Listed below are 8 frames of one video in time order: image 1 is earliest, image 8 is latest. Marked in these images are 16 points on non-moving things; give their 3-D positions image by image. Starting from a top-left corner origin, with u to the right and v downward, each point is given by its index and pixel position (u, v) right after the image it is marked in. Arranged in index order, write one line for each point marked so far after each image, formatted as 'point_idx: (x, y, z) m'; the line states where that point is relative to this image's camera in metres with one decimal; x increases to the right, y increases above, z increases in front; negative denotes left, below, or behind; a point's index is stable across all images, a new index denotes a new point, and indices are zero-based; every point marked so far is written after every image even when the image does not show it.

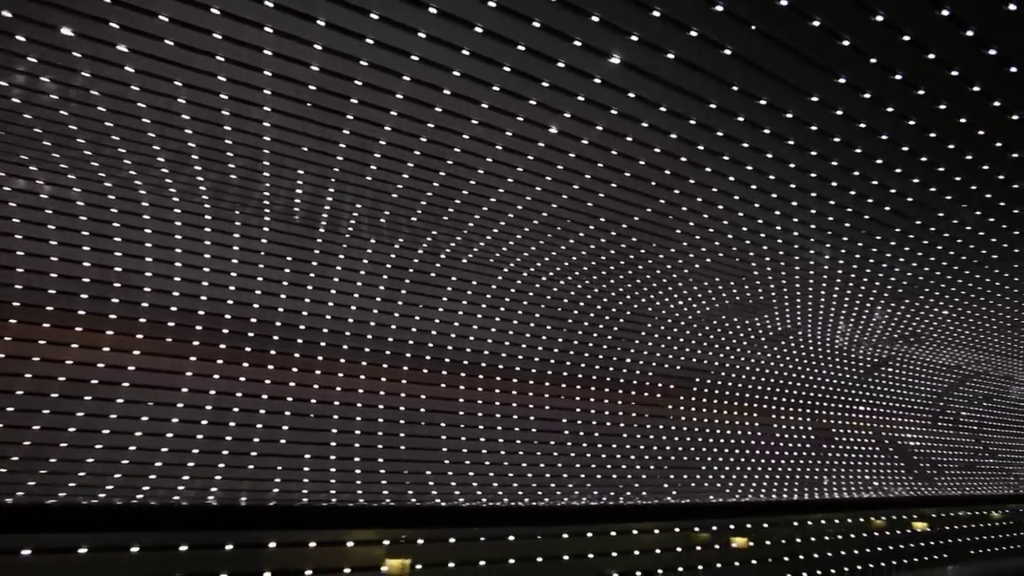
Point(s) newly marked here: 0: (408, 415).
0: (-3.0, -3.0, +11.1) m
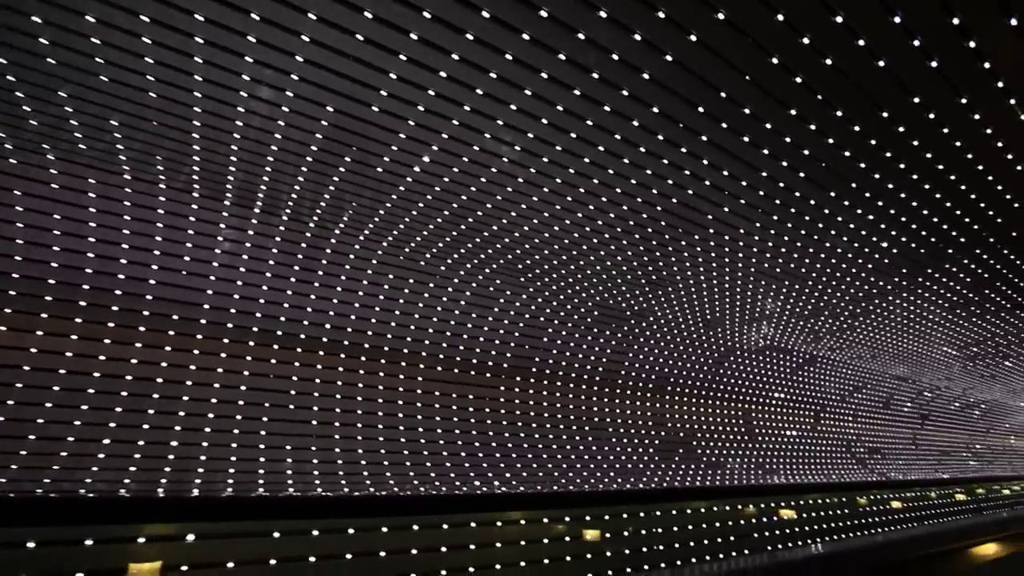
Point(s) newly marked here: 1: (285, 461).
0: (-4.2, -2.9, +11.3) m
1: (-5.4, -4.0, +10.9) m
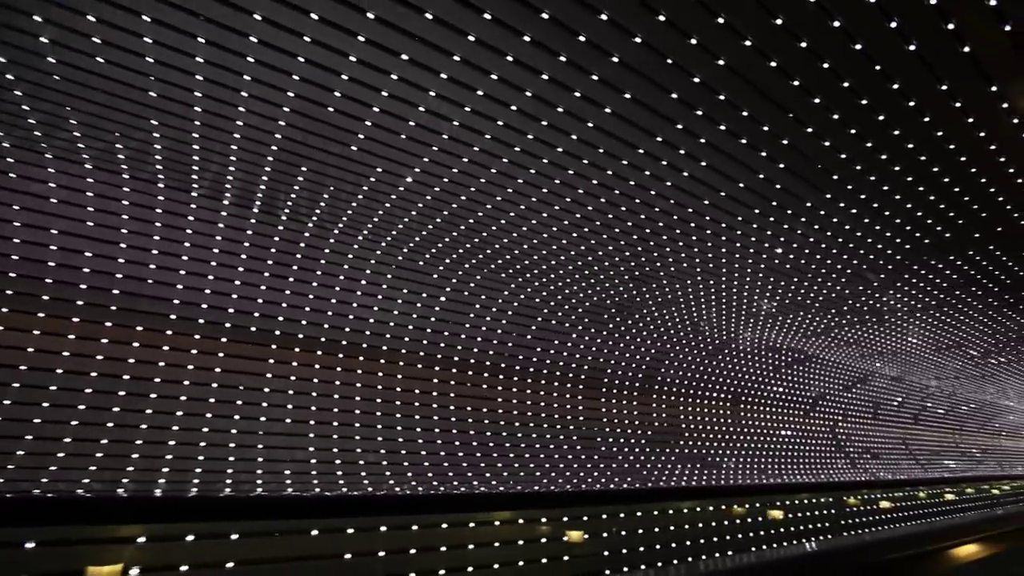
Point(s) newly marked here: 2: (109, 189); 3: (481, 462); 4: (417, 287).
0: (-3.9, -3.1, +11.7) m
1: (-5.1, -4.1, +11.3) m
2: (-7.7, +1.7, +8.6) m
3: (-0.9, -5.4, +13.5) m
4: (-2.4, 0.0, +11.2) m
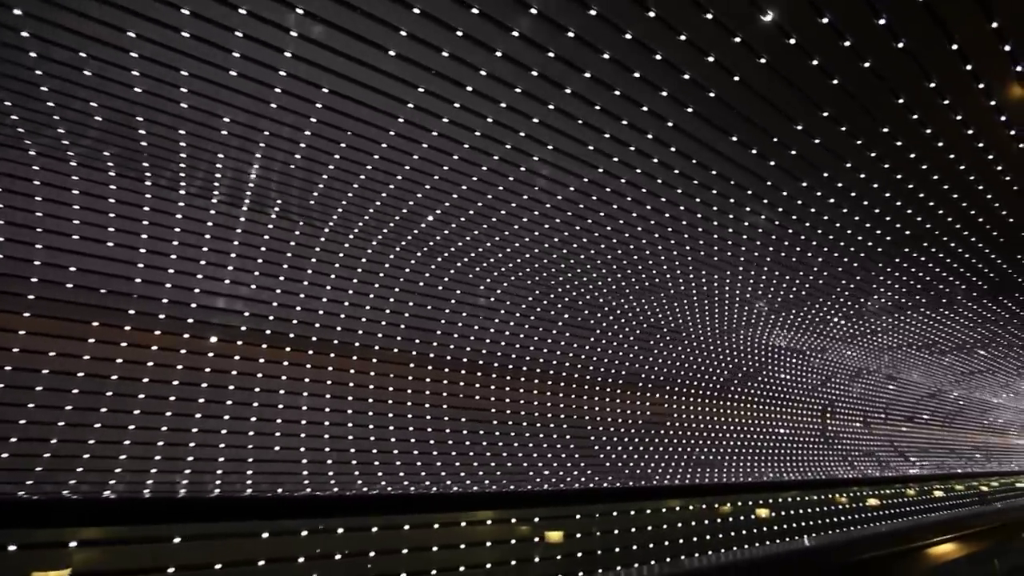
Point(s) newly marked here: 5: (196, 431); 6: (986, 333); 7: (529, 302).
0: (-4.4, -2.9, +11.3) m
1: (-5.6, -4.0, +10.9) m
2: (-8.1, +1.9, +8.1) m
3: (-1.5, -5.2, +13.1) m
4: (-2.9, +0.1, +10.8) m
5: (-7.0, -3.2, +10.1) m
6: (+20.2, -1.9, +19.3) m
7: (+0.5, -0.4, +12.3) m
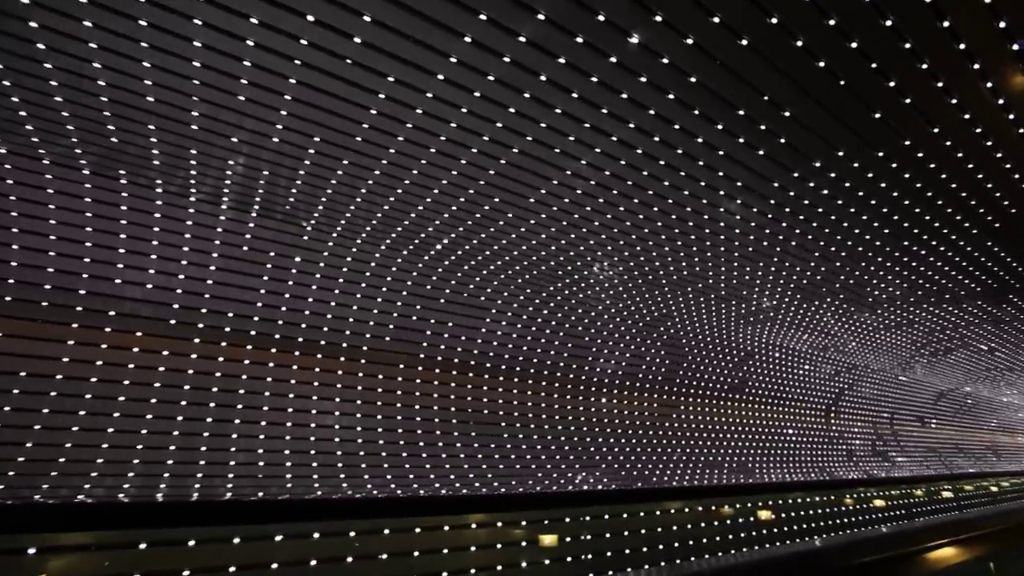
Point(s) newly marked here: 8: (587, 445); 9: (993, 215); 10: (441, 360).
0: (-3.9, -3.1, +11.7) m
1: (-5.1, -4.2, +11.3) m
2: (-7.7, +1.6, +8.6) m
3: (-0.9, -5.4, +13.5) m
4: (-2.4, -0.1, +11.2) m
5: (-6.5, -3.5, +10.6) m
6: (+20.8, -1.8, +19.4) m
7: (+1.0, -0.6, +12.7) m
8: (+2.5, -5.2, +15.0) m
9: (+12.0, +1.8, +11.3) m
10: (-2.0, -2.0, +12.5) m
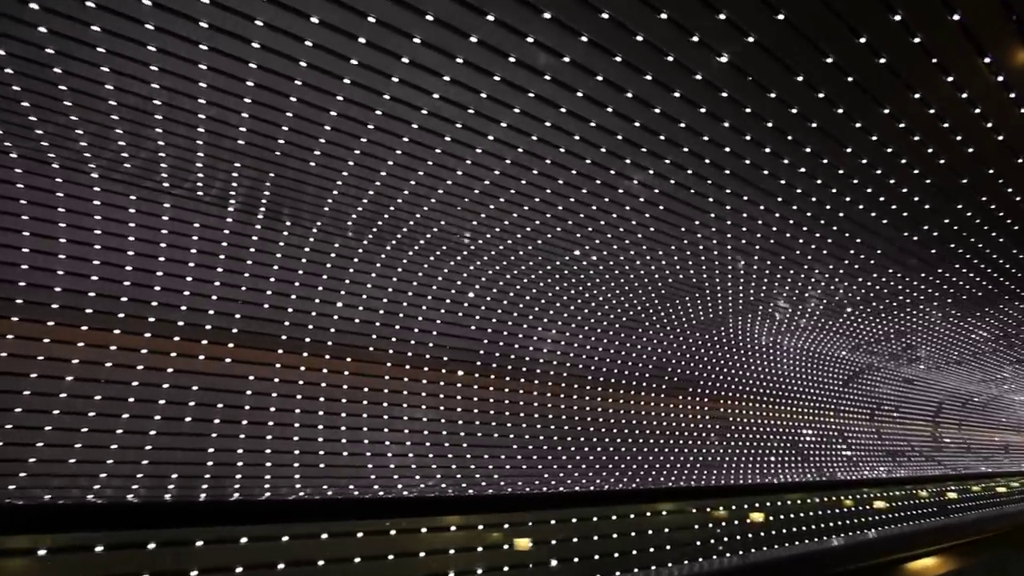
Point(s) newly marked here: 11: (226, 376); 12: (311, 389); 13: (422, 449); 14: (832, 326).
0: (-4.4, -2.9, +11.1) m
1: (-5.6, -4.0, +10.7) m
2: (-8.2, +1.9, +8.0) m
3: (-1.4, -5.2, +12.9) m
4: (-2.9, +0.2, +10.6) m
5: (-7.1, -3.2, +9.9) m
6: (+20.3, -1.6, +18.8) m
7: (+0.4, -0.3, +12.0) m
8: (+1.9, -5.0, +14.4) m
9: (+11.5, +2.0, +10.7) m
10: (-2.5, -1.8, +11.8) m
11: (-6.3, -2.0, +10.1) m
12: (-4.8, -2.5, +10.9) m
13: (-2.3, -4.4, +12.3) m
14: (+11.9, -1.4, +16.8) m
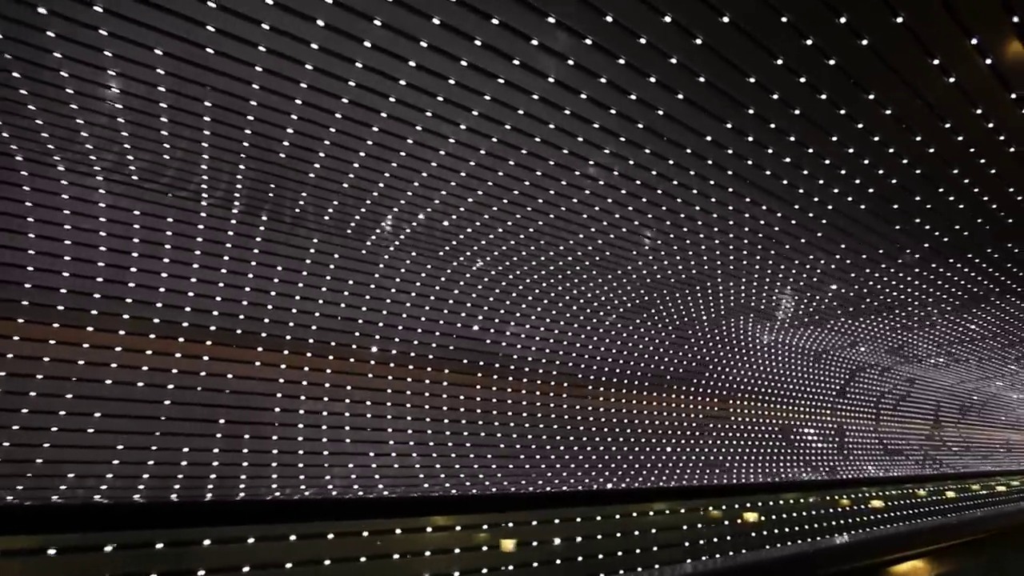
0: (-4.1, -3.0, +11.5) m
1: (-5.3, -4.1, +11.1) m
2: (-7.9, +1.8, +8.3) m
3: (-1.1, -5.3, +13.2) m
4: (-2.6, 0.0, +10.9) m
5: (-6.7, -3.4, +10.3) m
6: (+20.7, -1.7, +19.1) m
7: (+0.8, -0.4, +12.4) m
8: (+2.3, -5.1, +14.7) m
9: (+11.8, +1.9, +11.0) m
10: (-2.2, -1.9, +12.2) m
11: (-6.0, -2.1, +10.5) m
12: (-4.4, -2.6, +11.3) m
13: (-1.9, -4.5, +12.7) m
14: (+12.3, -1.4, +17.1) m
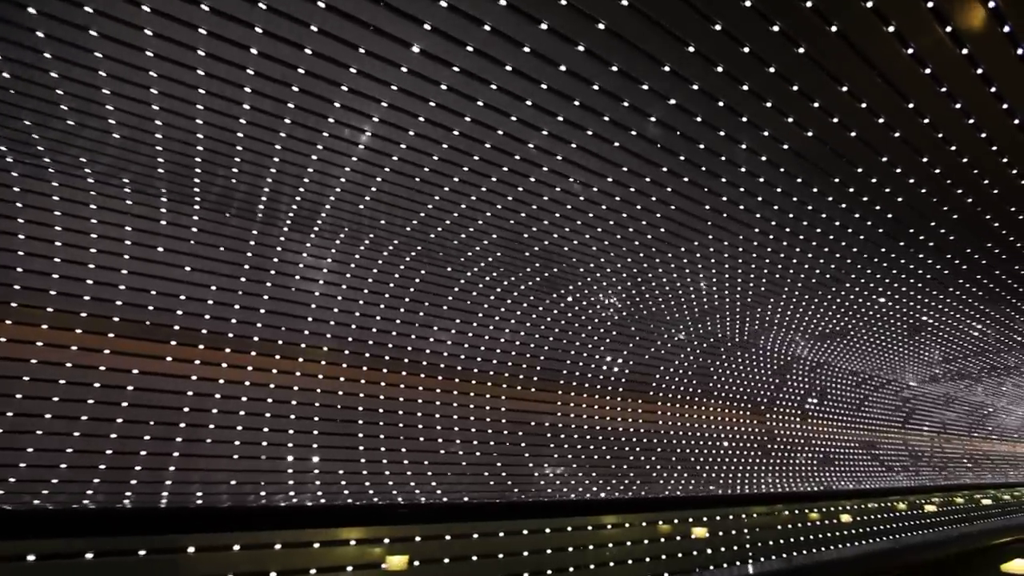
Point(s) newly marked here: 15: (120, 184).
0: (-4.9, -2.9, +10.8) m
1: (-6.1, -4.0, +10.4) m
2: (-8.6, +2.0, +7.7) m
3: (-1.9, -5.3, +12.6) m
4: (-3.3, +0.1, +10.3) m
5: (-7.5, -3.2, +9.6) m
6: (+19.8, -2.0, +18.7) m
7: (0.0, -0.4, +11.8) m
8: (+1.4, -5.1, +14.1) m
9: (+11.1, +1.9, +10.6) m
10: (-3.0, -1.8, +11.6) m
11: (-6.8, -2.0, +9.8) m
12: (-5.2, -2.5, +10.6) m
13: (-2.8, -4.5, +12.0) m
14: (+11.4, -1.7, +16.7) m
15: (-6.7, +2.0, +8.0) m
